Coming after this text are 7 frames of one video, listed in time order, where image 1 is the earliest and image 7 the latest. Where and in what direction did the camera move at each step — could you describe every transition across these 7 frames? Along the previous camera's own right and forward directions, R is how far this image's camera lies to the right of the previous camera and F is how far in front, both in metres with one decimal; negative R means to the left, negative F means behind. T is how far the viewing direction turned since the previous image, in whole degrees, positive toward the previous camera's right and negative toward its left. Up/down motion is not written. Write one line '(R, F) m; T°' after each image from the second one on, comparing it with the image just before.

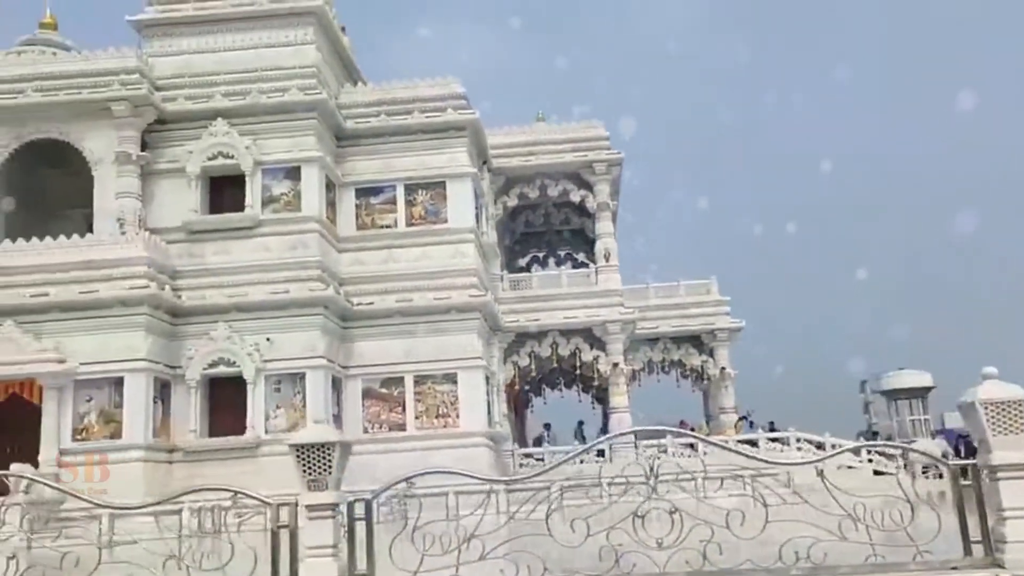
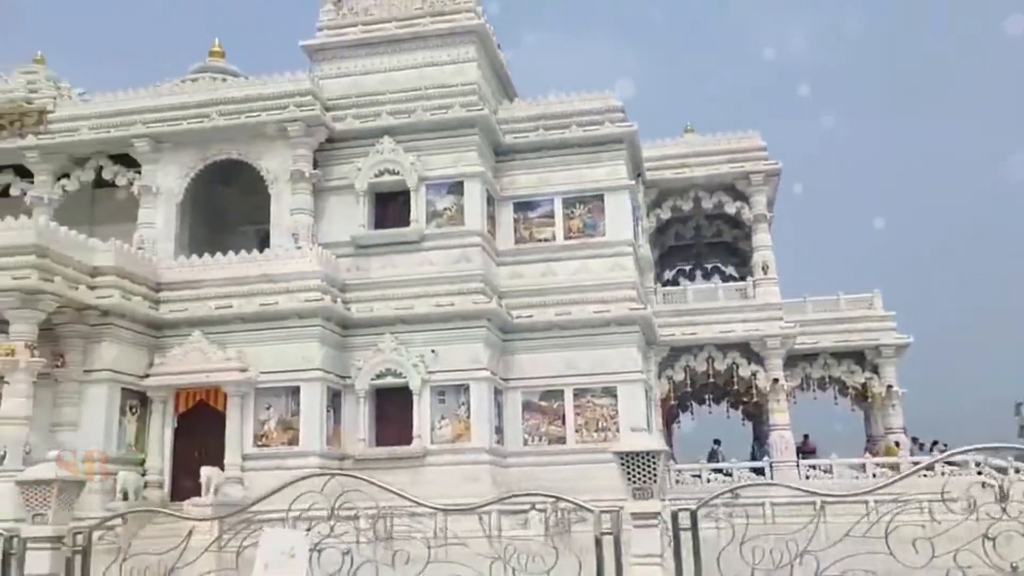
(-0.8, 0.0) m; -7°
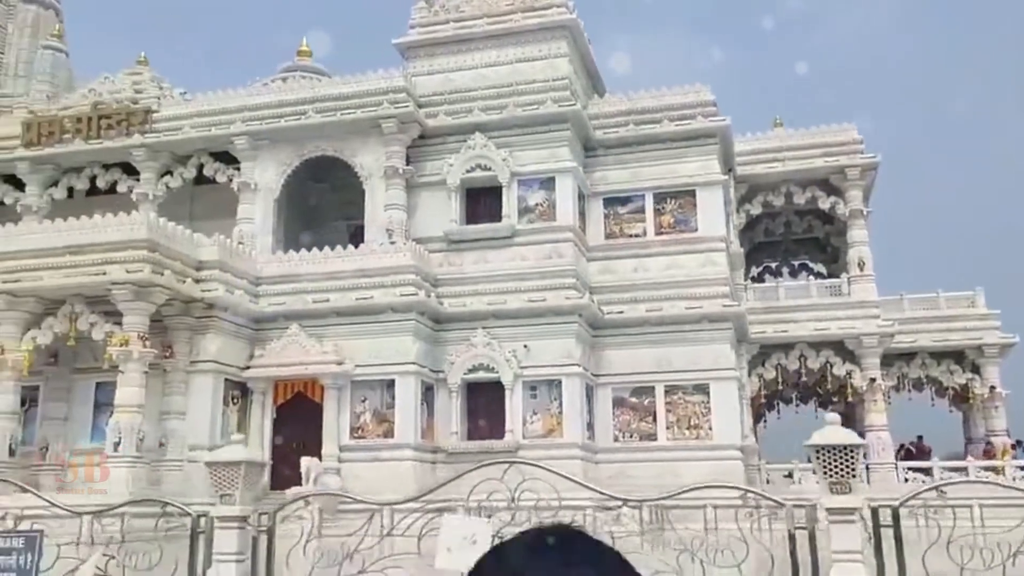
(-0.5, 0.0) m; -4°
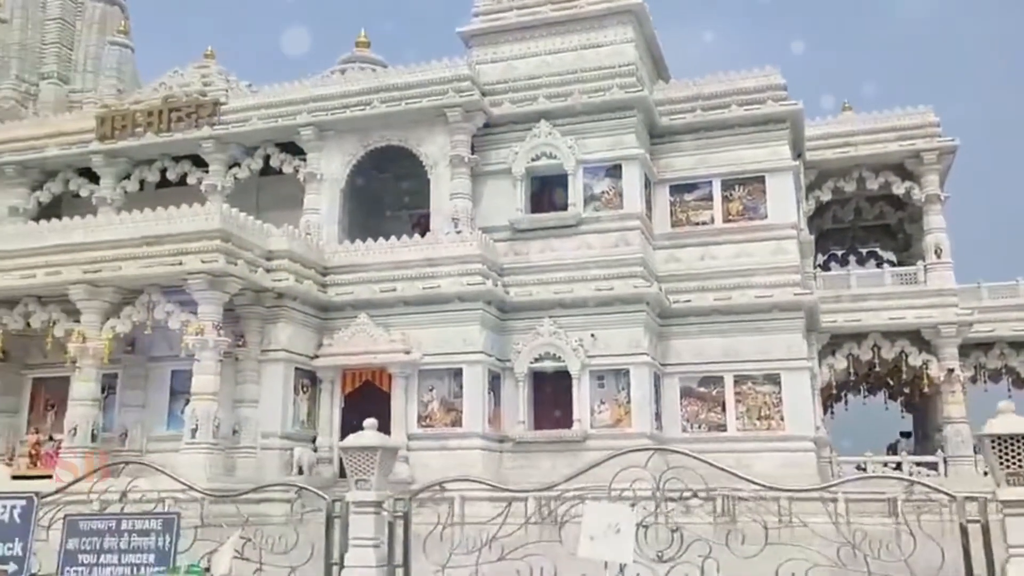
(-0.3, +0.1) m; -3°
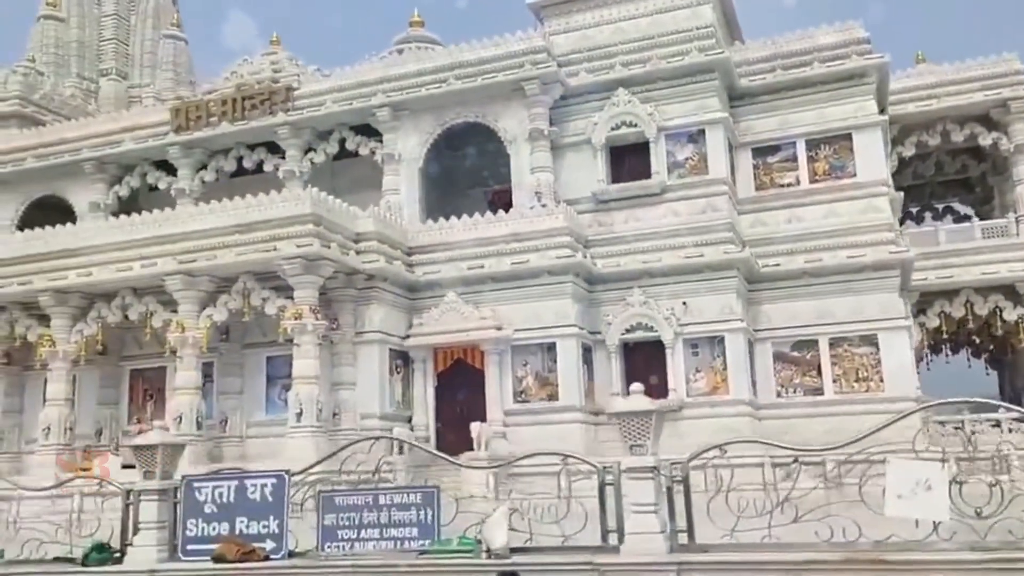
(-0.9, +0.1) m; -2°
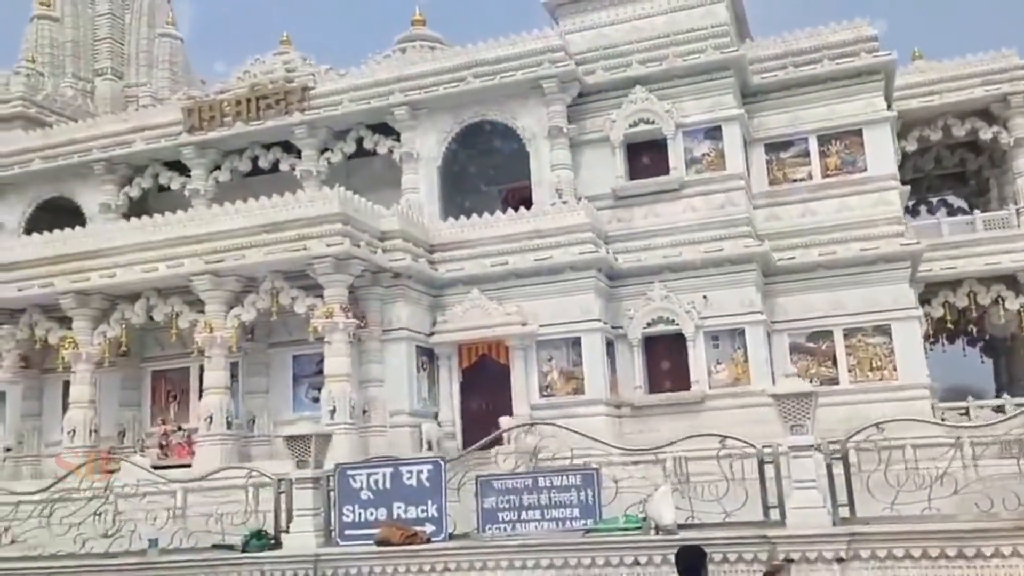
(-0.9, -0.2) m; +2°
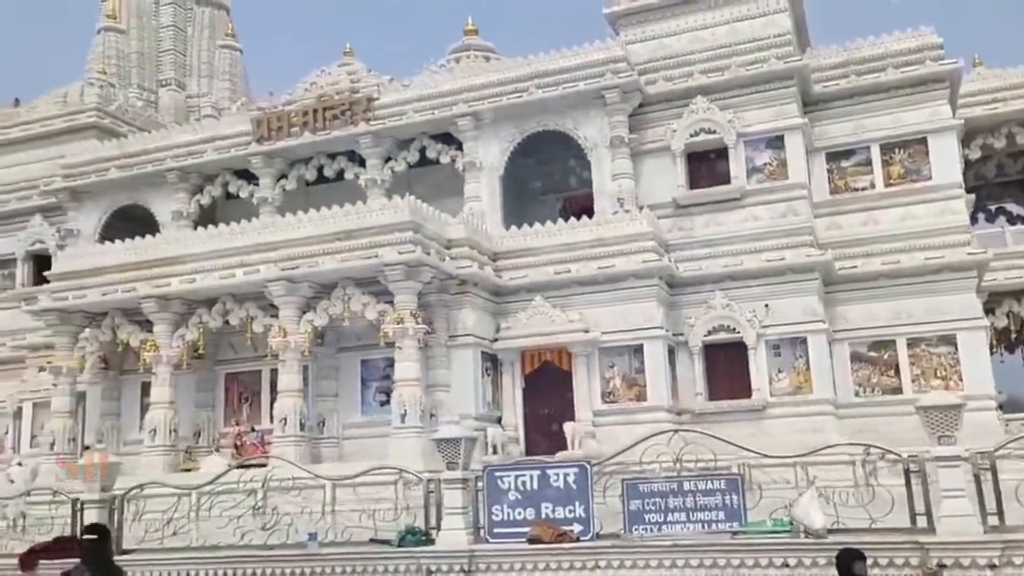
(-0.5, -0.3) m; -2°
